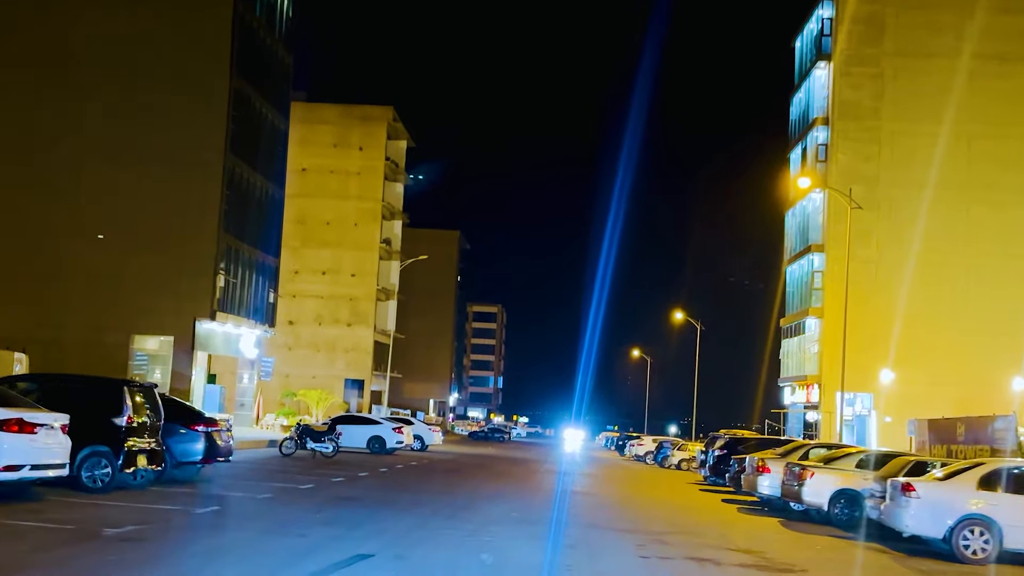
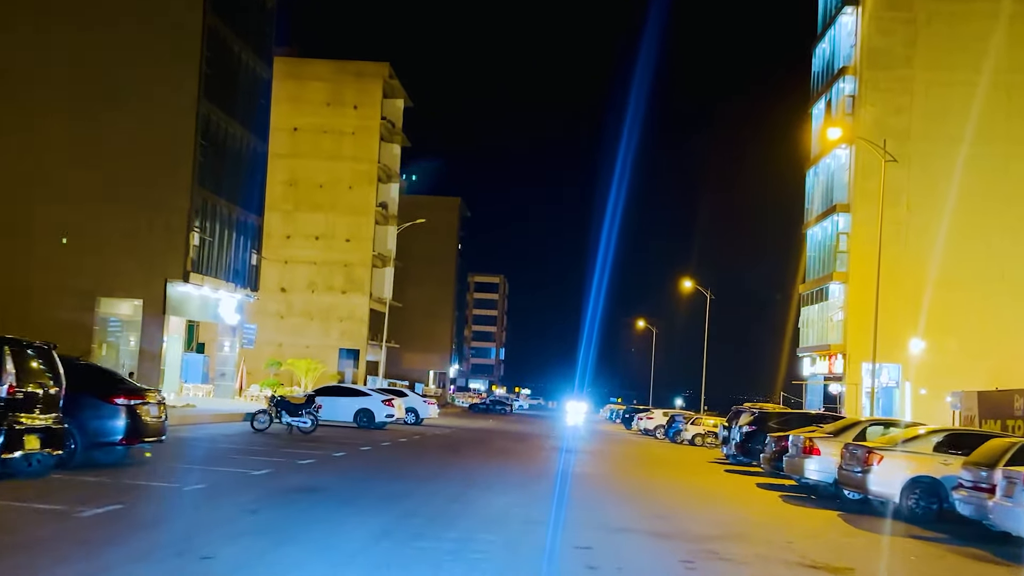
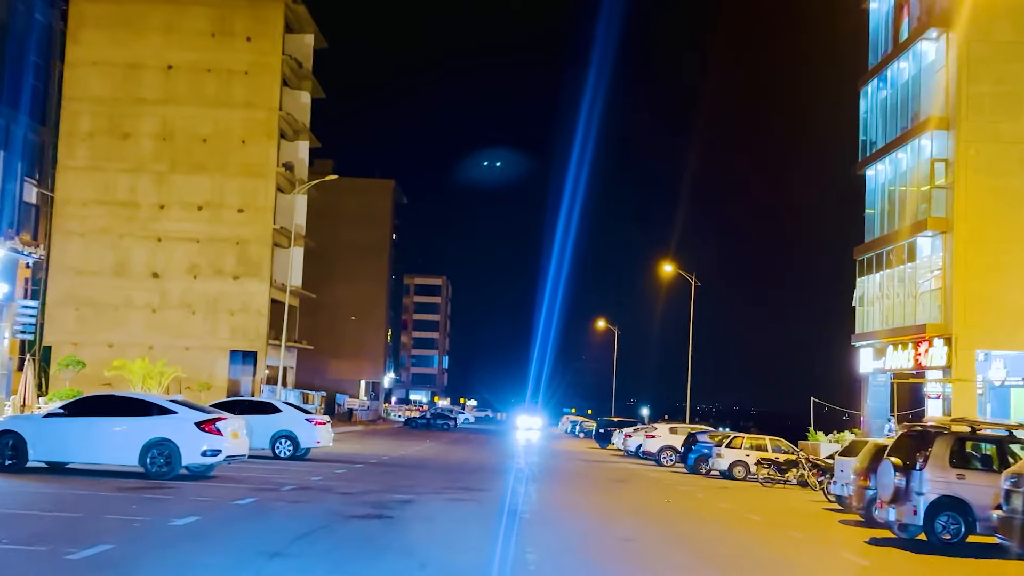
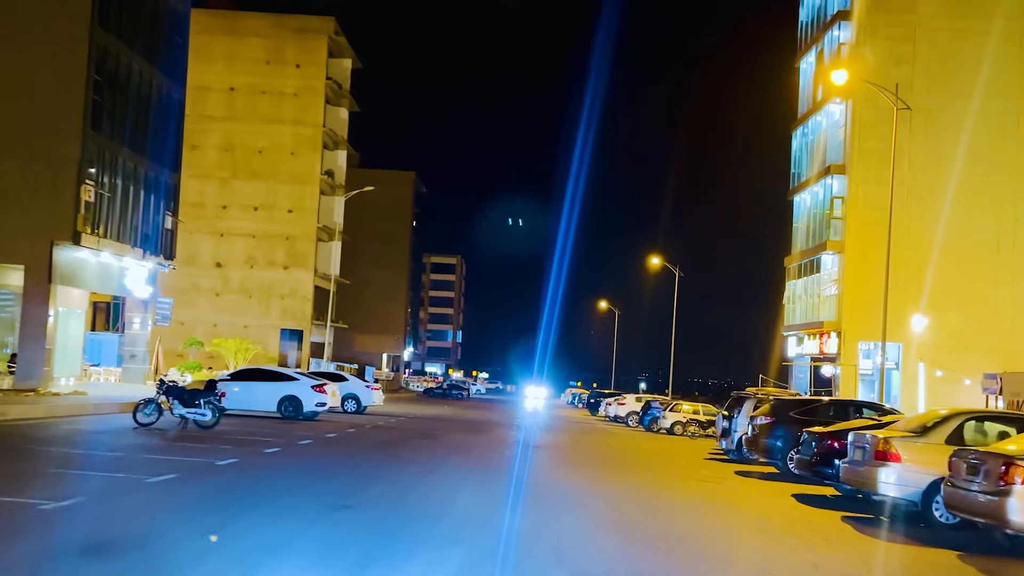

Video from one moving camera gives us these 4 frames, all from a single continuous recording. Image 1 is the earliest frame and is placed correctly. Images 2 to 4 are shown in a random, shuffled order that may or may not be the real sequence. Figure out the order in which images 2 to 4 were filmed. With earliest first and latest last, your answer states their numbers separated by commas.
2, 4, 3
